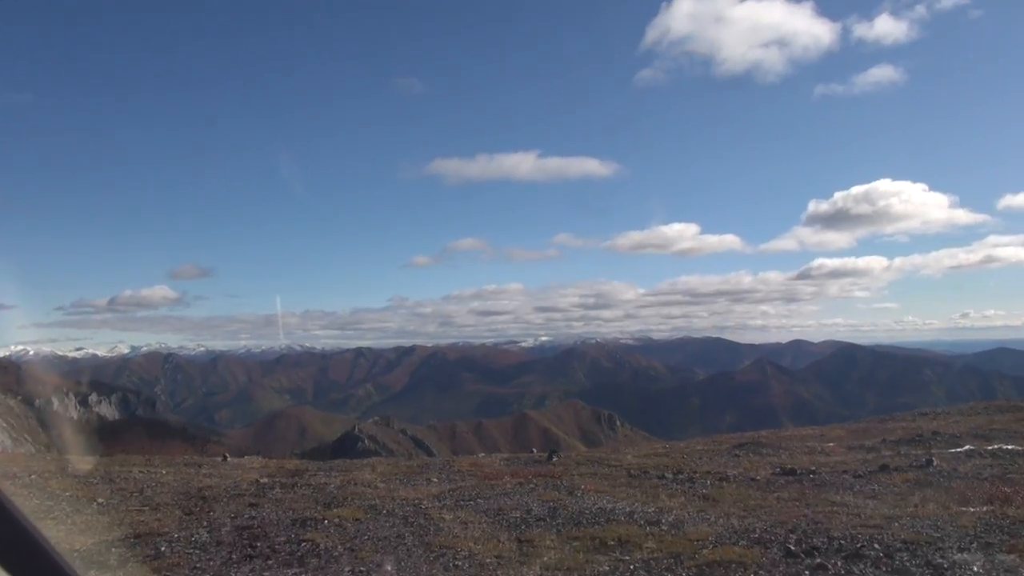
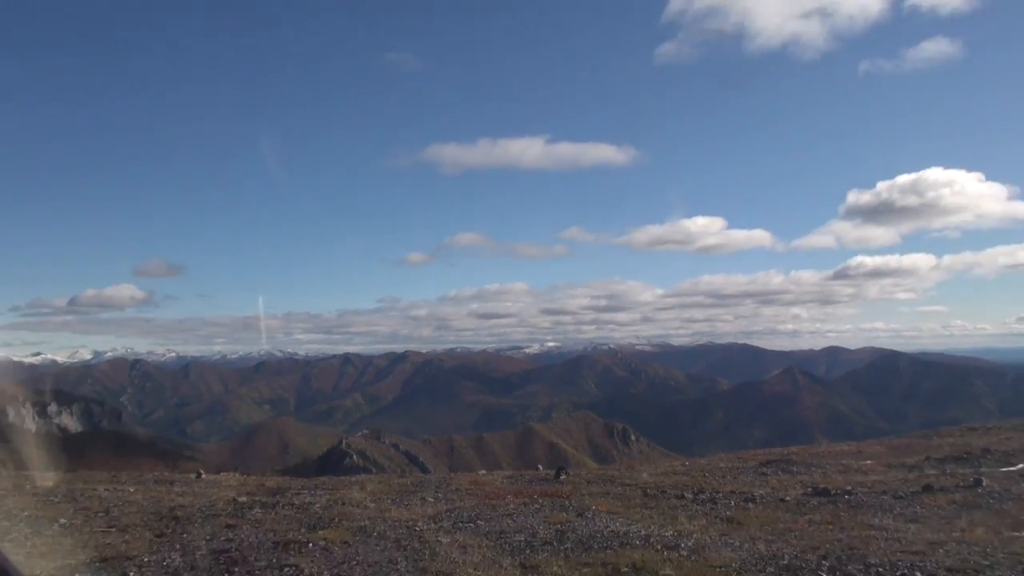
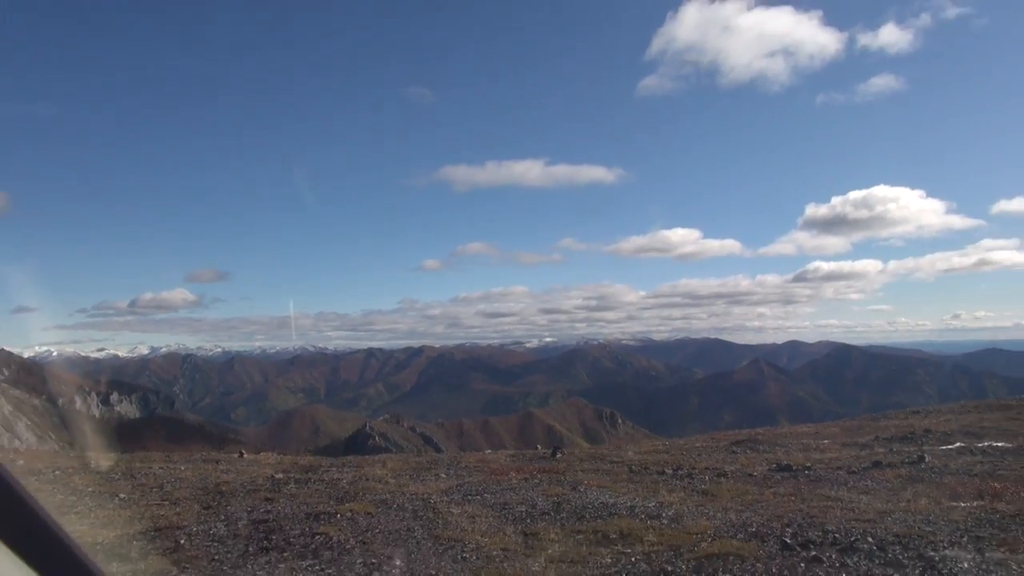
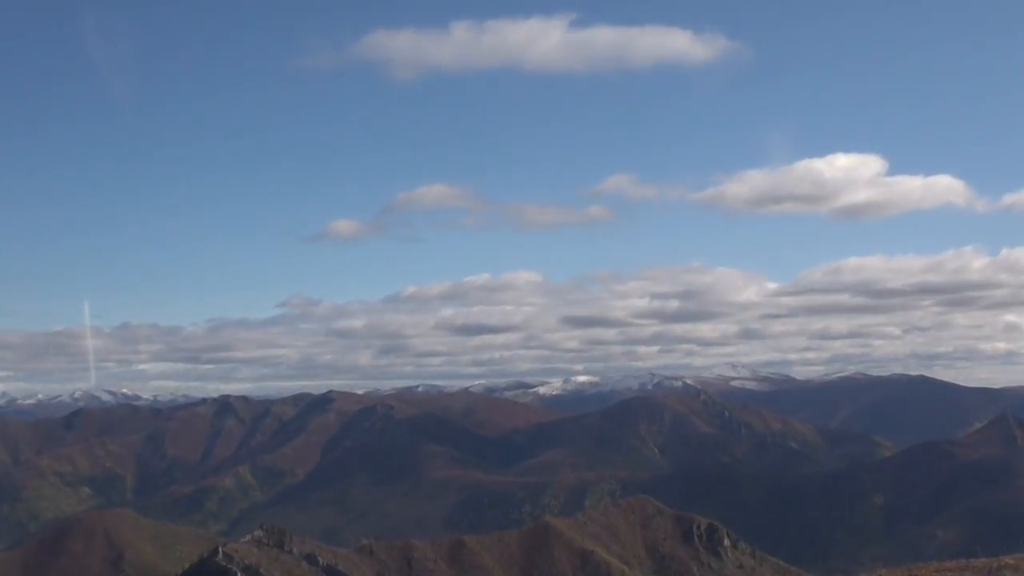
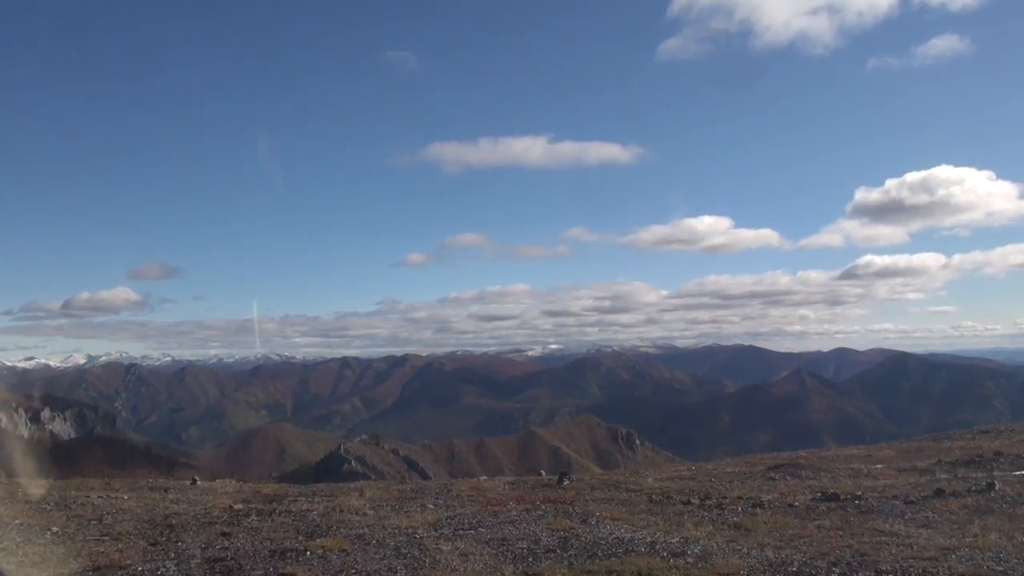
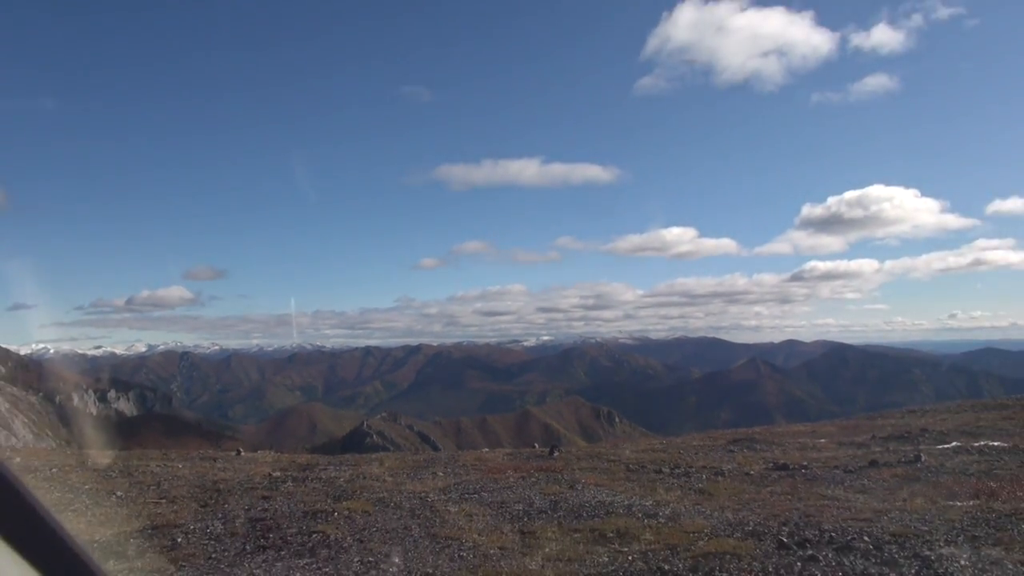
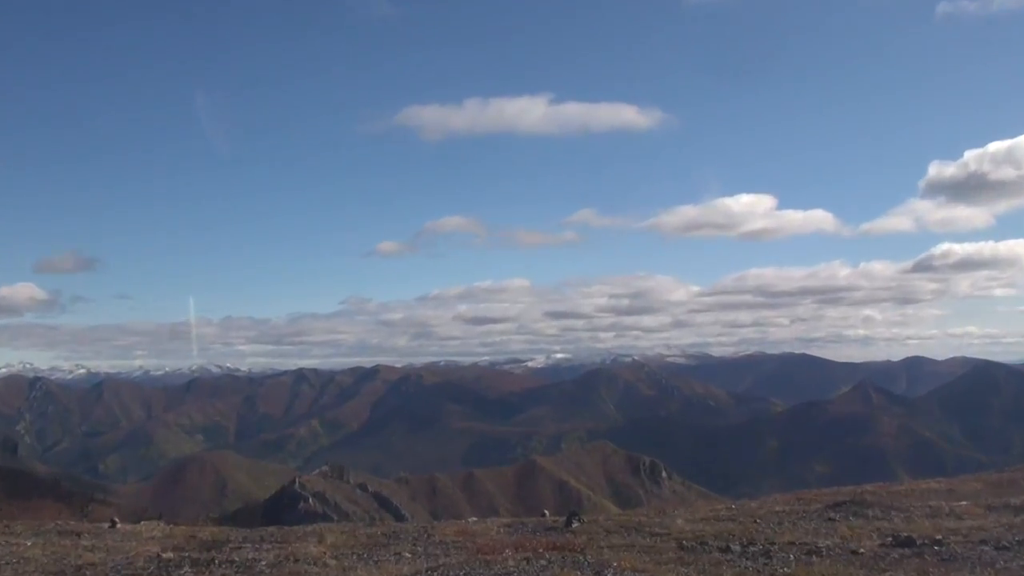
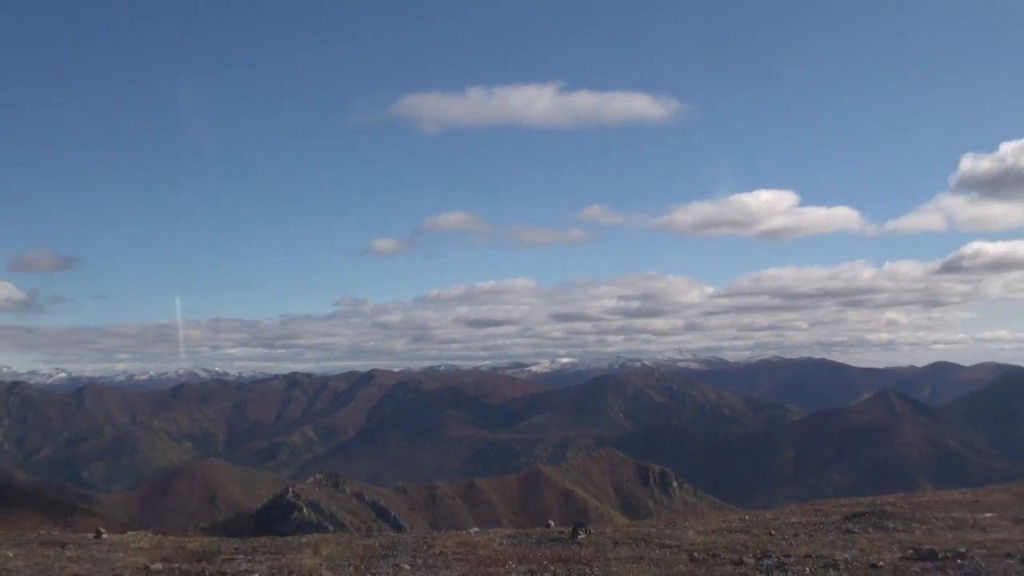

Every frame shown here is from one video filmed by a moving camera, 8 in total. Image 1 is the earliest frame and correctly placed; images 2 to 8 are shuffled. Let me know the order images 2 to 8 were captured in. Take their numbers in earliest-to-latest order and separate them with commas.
7, 4, 8, 2, 6, 5, 3
